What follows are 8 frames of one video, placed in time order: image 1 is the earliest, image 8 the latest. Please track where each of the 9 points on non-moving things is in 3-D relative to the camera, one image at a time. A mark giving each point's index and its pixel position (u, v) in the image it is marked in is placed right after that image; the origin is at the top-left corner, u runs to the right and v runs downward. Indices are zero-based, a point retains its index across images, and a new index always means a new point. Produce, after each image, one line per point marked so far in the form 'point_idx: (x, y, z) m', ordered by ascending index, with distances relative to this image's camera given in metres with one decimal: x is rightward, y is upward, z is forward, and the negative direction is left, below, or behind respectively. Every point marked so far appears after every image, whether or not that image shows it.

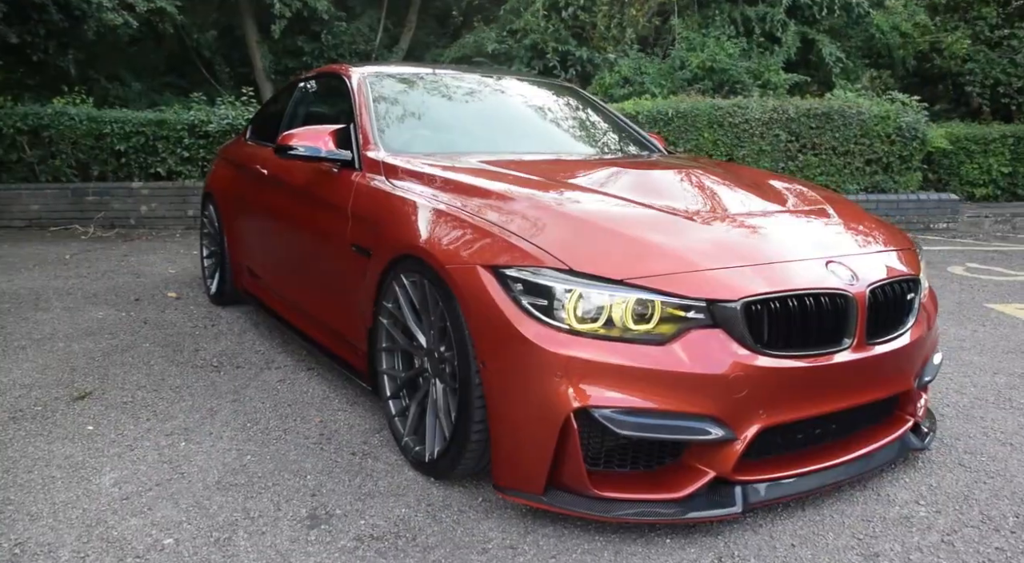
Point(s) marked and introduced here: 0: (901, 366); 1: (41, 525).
0: (+1.3, -0.3, +2.4) m
1: (-1.4, -0.7, +2.2) m
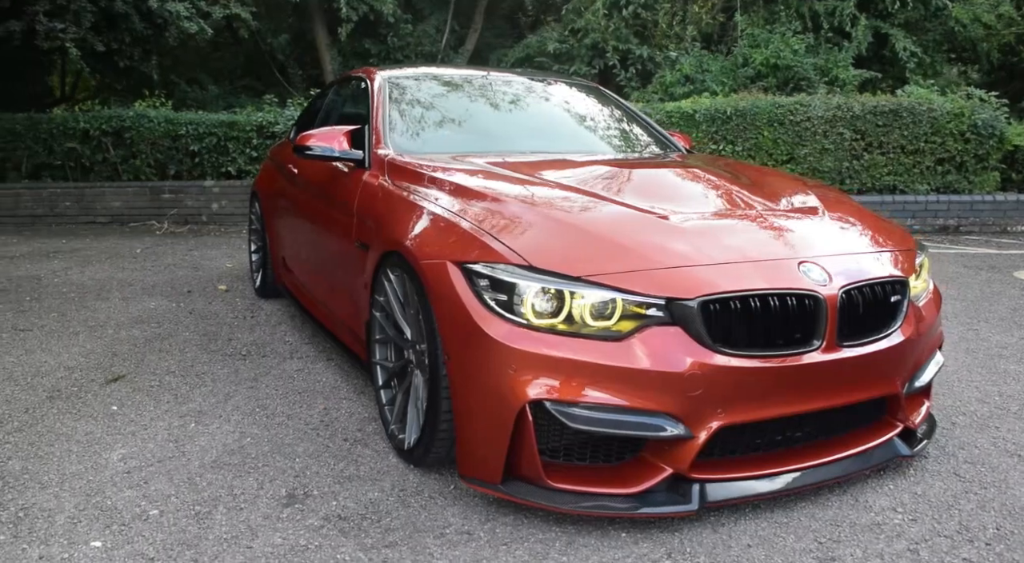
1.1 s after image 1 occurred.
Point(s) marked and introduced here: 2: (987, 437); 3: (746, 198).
0: (+1.2, -0.3, +2.3) m
1: (-1.5, -0.7, +2.4) m
2: (+1.9, -0.6, +2.8) m
3: (+1.0, +0.4, +3.0) m
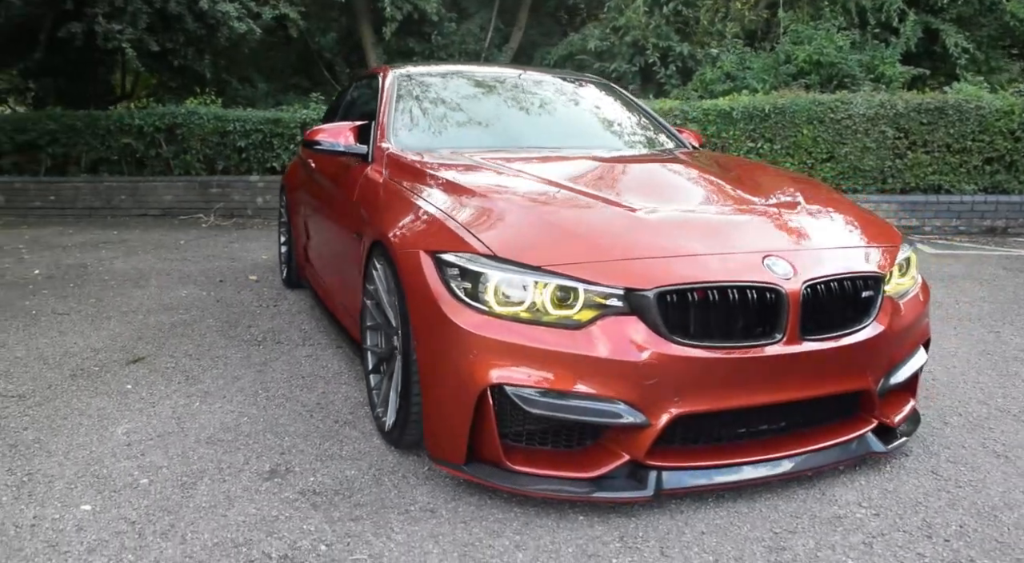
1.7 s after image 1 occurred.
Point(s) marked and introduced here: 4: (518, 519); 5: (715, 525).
0: (+1.1, -0.3, +2.3) m
1: (-1.6, -0.6, +2.6) m
2: (+1.8, -0.6, +2.8) m
3: (+1.0, +0.4, +3.0) m
4: (0.0, -0.7, +2.2) m
5: (+0.6, -0.7, +2.1) m
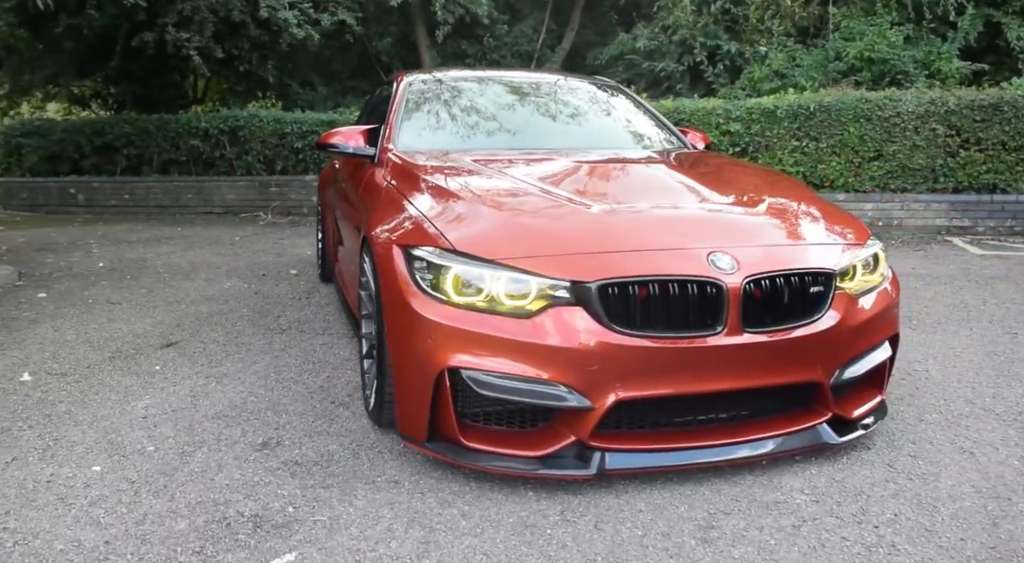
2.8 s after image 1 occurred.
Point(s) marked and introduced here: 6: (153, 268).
0: (+1.0, -0.2, +2.4) m
1: (-1.7, -0.6, +2.9) m
2: (+1.7, -0.6, +2.8) m
3: (+0.9, +0.4, +3.1) m
4: (-0.1, -0.7, +2.3) m
5: (+0.4, -0.7, +2.2) m
6: (-3.8, +0.1, +7.7) m
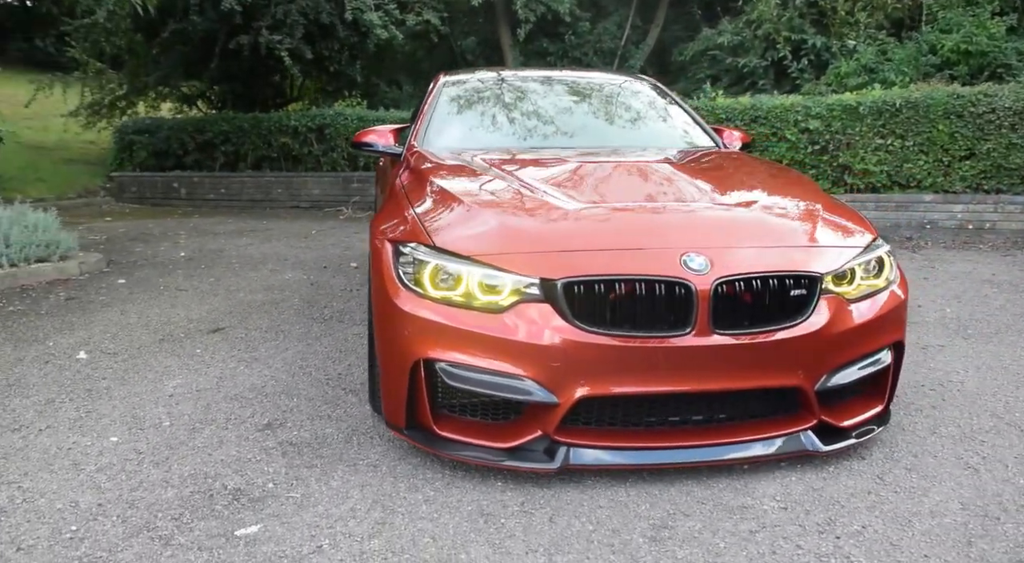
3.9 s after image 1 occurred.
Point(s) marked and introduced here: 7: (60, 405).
0: (+0.9, -0.3, +2.4) m
1: (-1.8, -0.5, +3.2) m
2: (+1.7, -0.6, +2.6) m
3: (+0.9, +0.4, +3.0) m
4: (-0.2, -0.7, +2.4) m
5: (+0.3, -0.7, +2.3) m
6: (-3.2, +0.3, +8.2) m
7: (-2.0, -0.5, +3.2) m
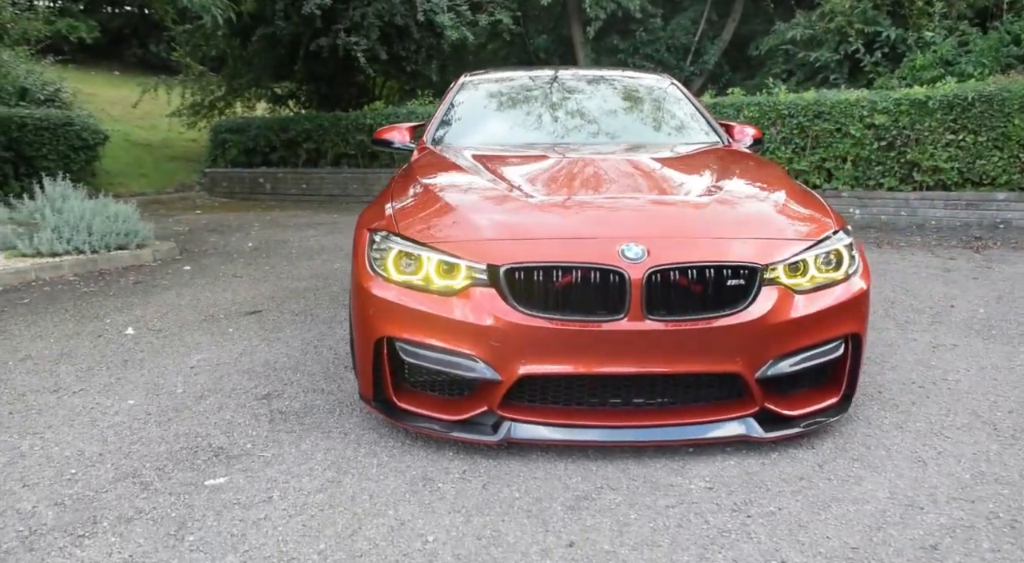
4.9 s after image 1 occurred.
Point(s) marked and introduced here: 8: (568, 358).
0: (+0.7, -0.2, +2.4) m
1: (-1.8, -0.4, +3.5) m
2: (+1.5, -0.6, +2.6) m
3: (+0.8, +0.4, +3.1) m
4: (-0.4, -0.6, +2.6) m
5: (+0.1, -0.6, +2.4) m
6: (-2.7, +0.4, +8.7) m
7: (-2.1, -0.4, +3.6) m
8: (+0.2, -0.3, +2.4) m
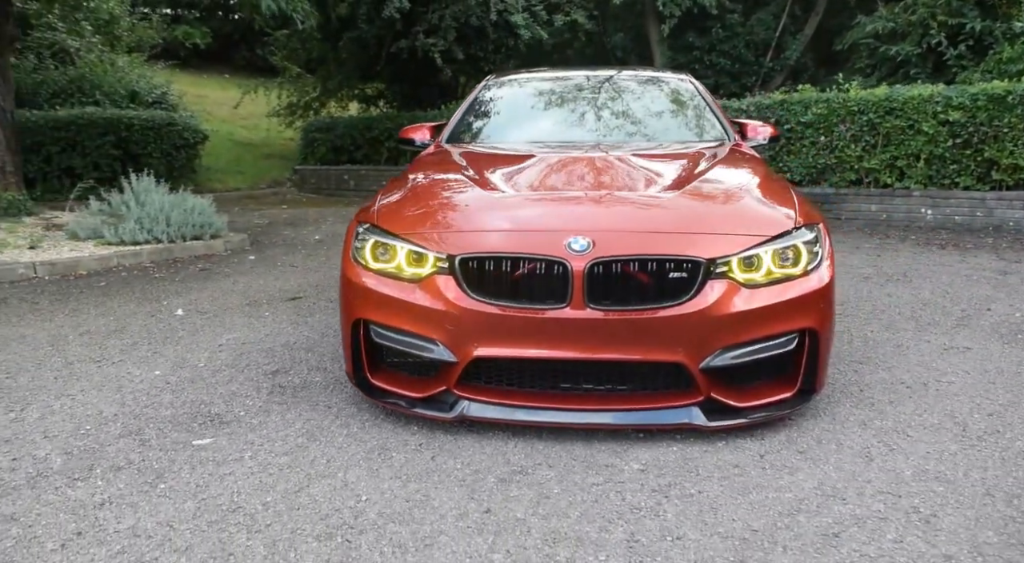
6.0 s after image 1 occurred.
0: (+0.5, -0.2, +2.5) m
1: (-1.9, -0.4, +3.9) m
2: (+1.3, -0.6, +2.6) m
3: (+0.7, +0.4, +3.1) m
4: (-0.6, -0.6, +2.9) m
5: (0.0, -0.6, +2.6) m
6: (-2.1, +0.5, +9.1) m
7: (-2.1, -0.4, +4.0) m
8: (0.0, -0.2, +2.6) m
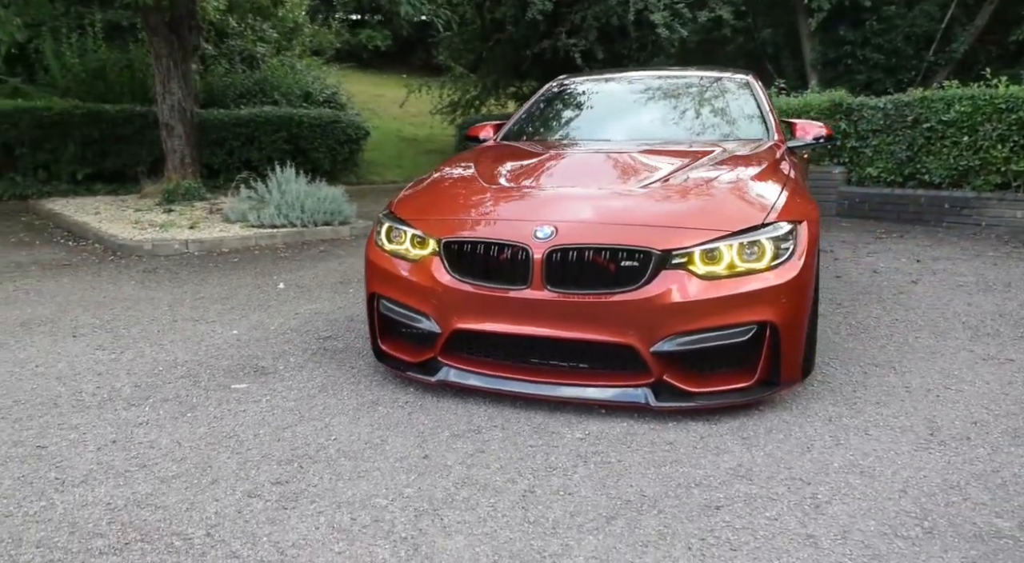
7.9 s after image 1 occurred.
0: (+0.4, -0.1, +2.7) m
1: (-1.6, -0.2, +4.6) m
2: (+1.2, -0.6, +2.7) m
3: (+0.8, +0.5, +3.3) m
4: (-0.6, -0.5, +3.3) m
5: (-0.2, -0.5, +2.9) m
6: (-0.7, +0.7, +9.7) m
7: (-1.8, -0.2, +4.7) m
8: (-0.1, -0.2, +2.9) m
